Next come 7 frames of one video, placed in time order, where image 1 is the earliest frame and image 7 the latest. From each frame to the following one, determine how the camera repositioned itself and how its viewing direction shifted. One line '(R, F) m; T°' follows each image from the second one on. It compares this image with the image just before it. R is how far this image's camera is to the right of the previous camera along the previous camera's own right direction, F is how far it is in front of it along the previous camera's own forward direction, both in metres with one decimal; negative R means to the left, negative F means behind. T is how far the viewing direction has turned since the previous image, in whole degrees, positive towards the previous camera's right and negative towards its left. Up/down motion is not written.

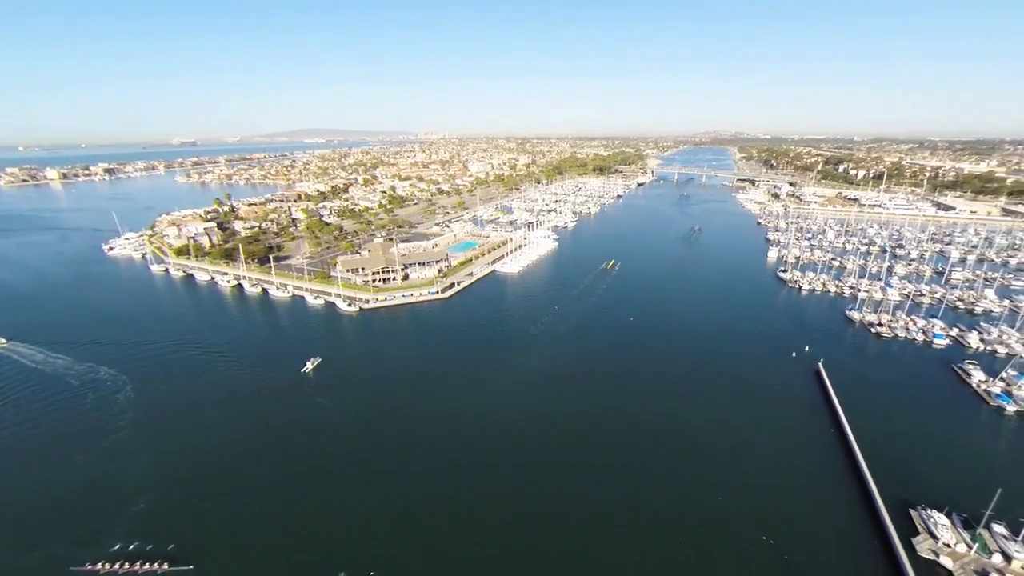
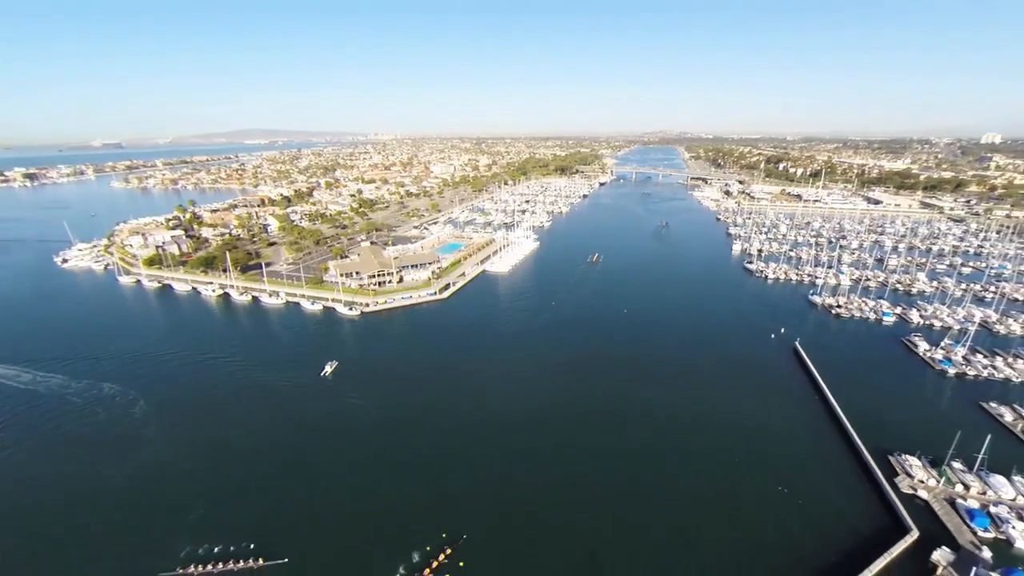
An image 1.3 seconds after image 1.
(-2.2, -0.9) m; +6°
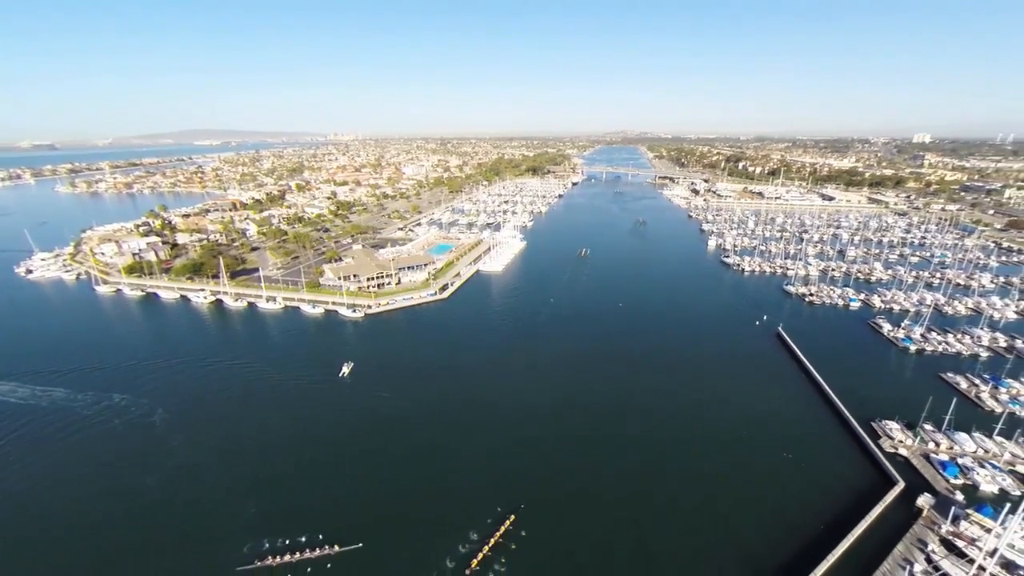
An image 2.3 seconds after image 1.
(-1.8, -0.8) m; +4°
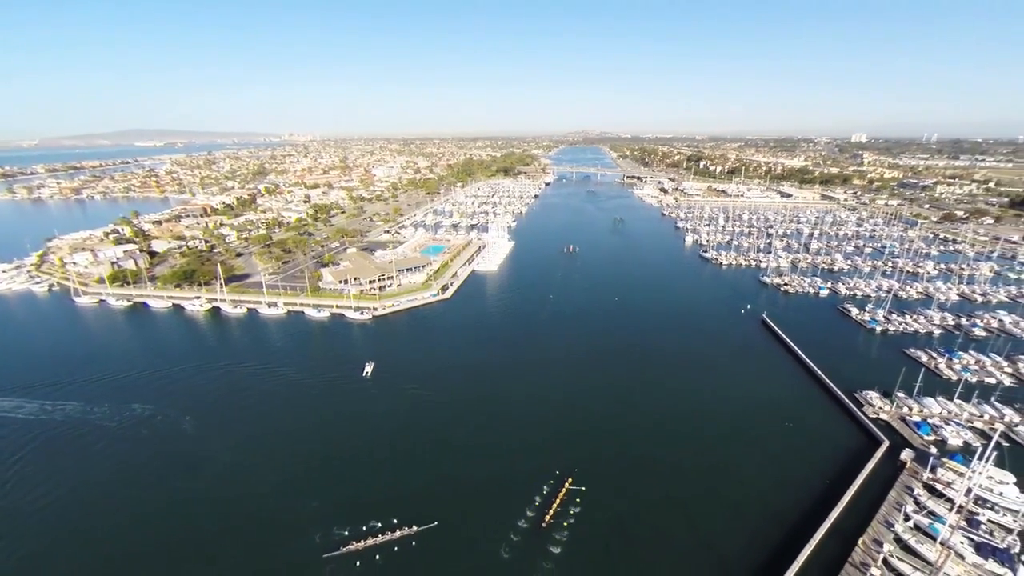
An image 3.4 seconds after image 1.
(-2.1, -0.9) m; +5°
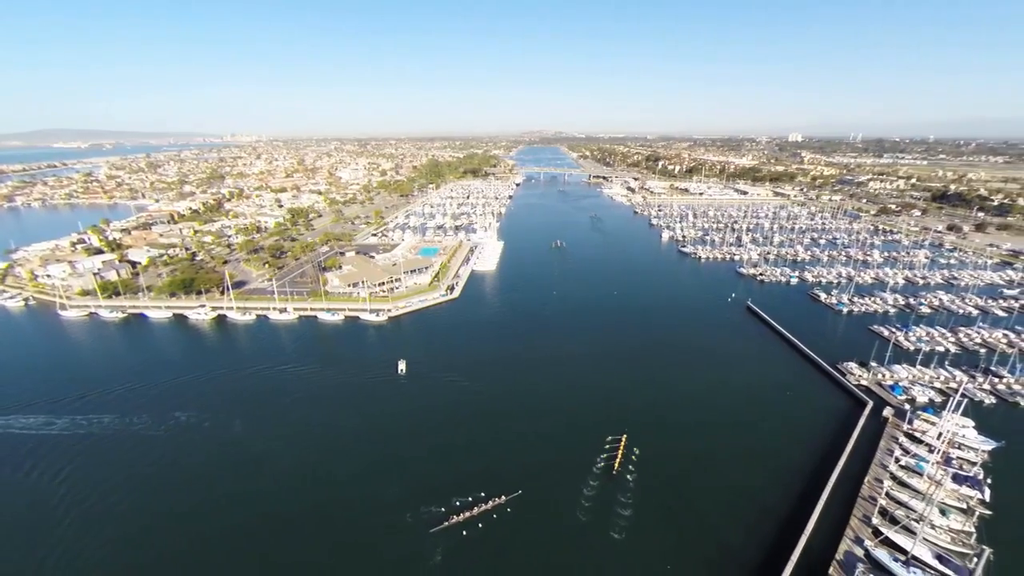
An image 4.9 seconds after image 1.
(-2.8, -1.2) m; +5°
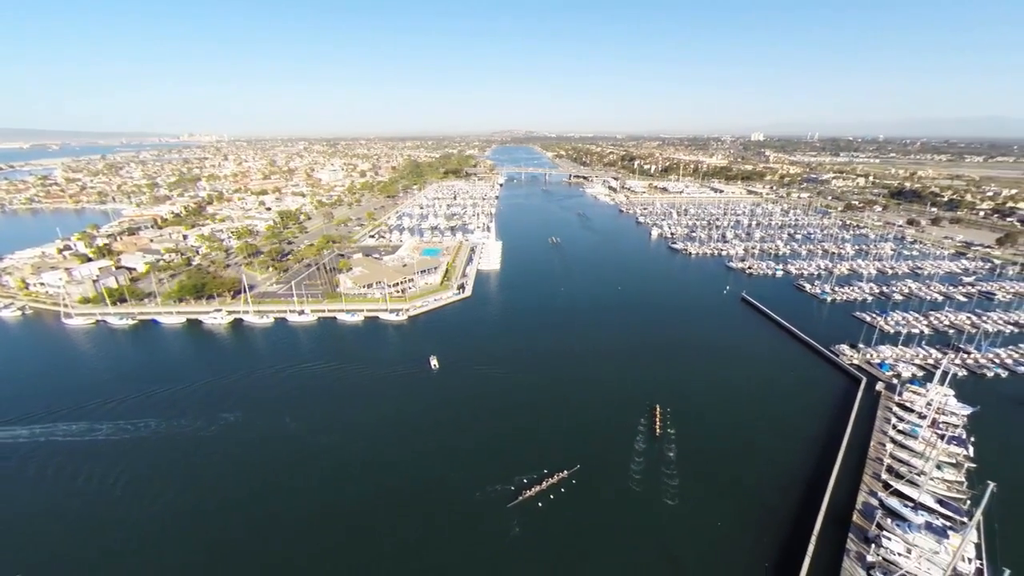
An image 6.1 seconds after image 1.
(-2.4, -1.1) m; +4°
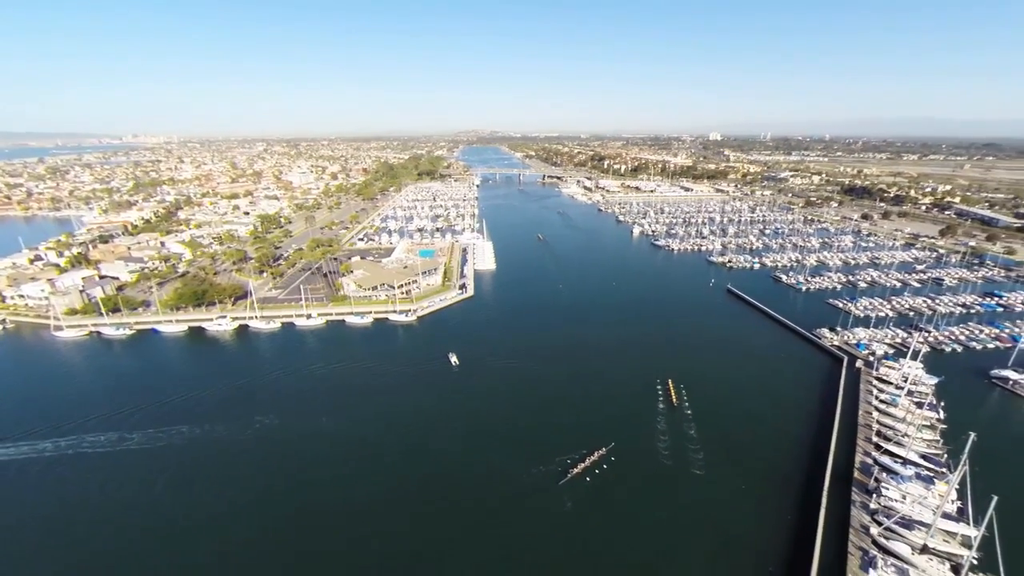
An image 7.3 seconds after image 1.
(-2.2, -1.0) m; +4°
